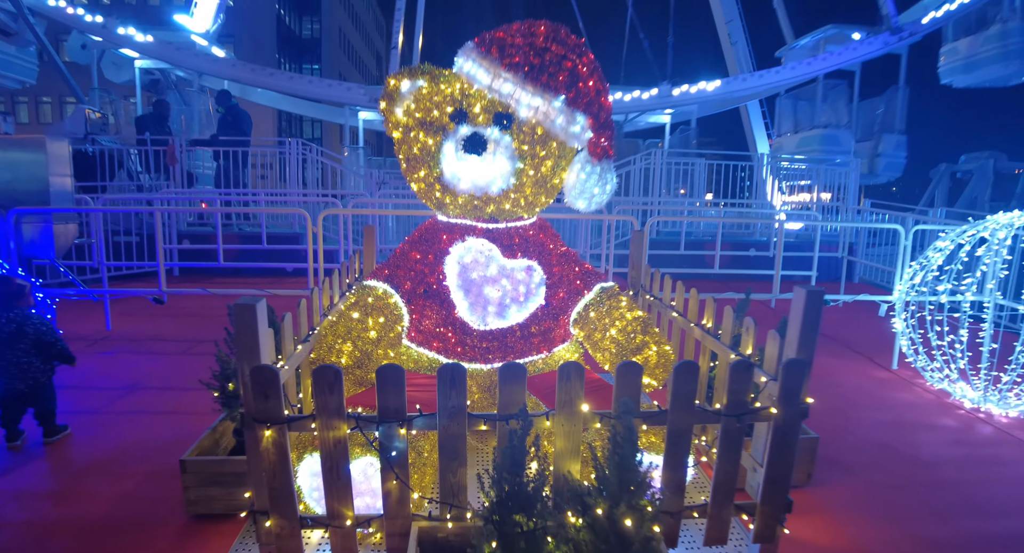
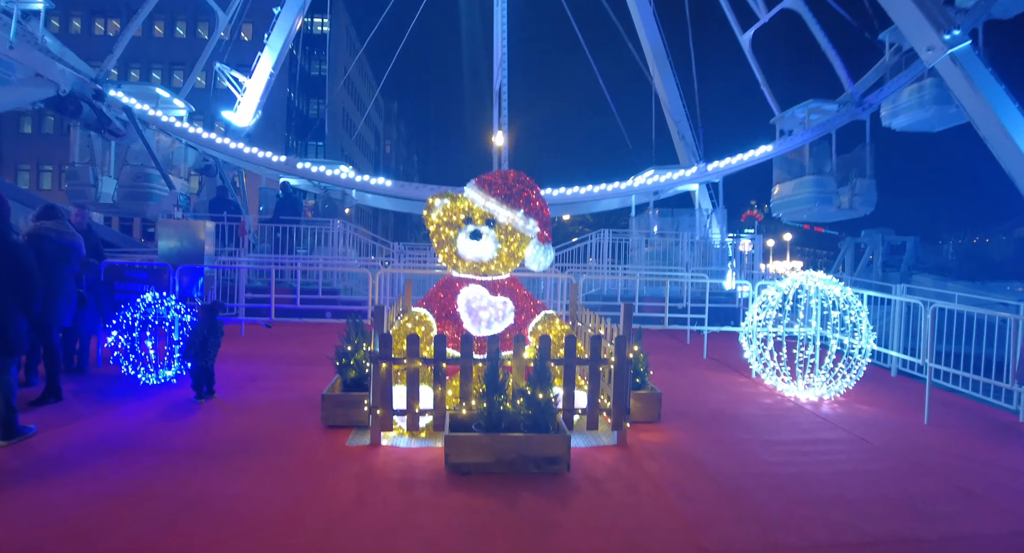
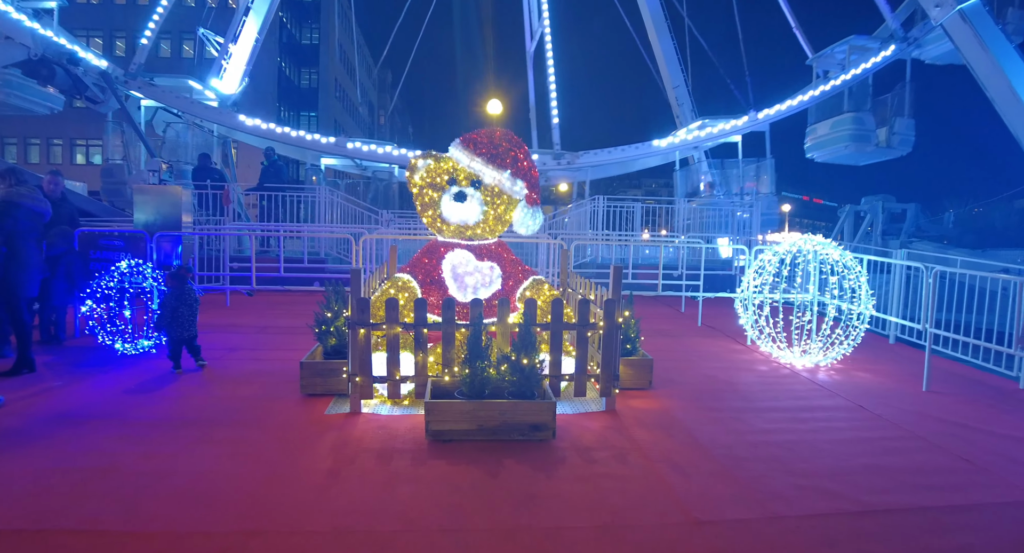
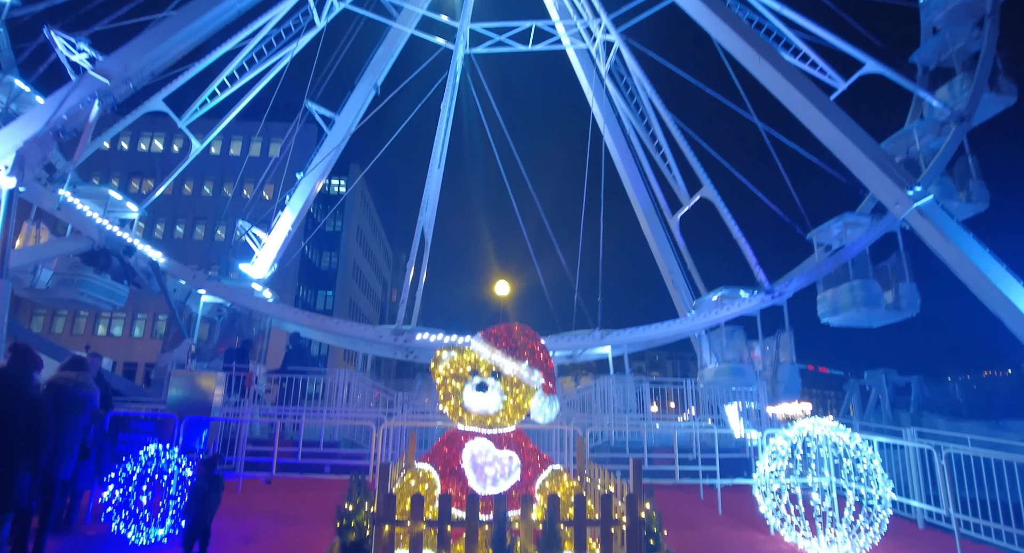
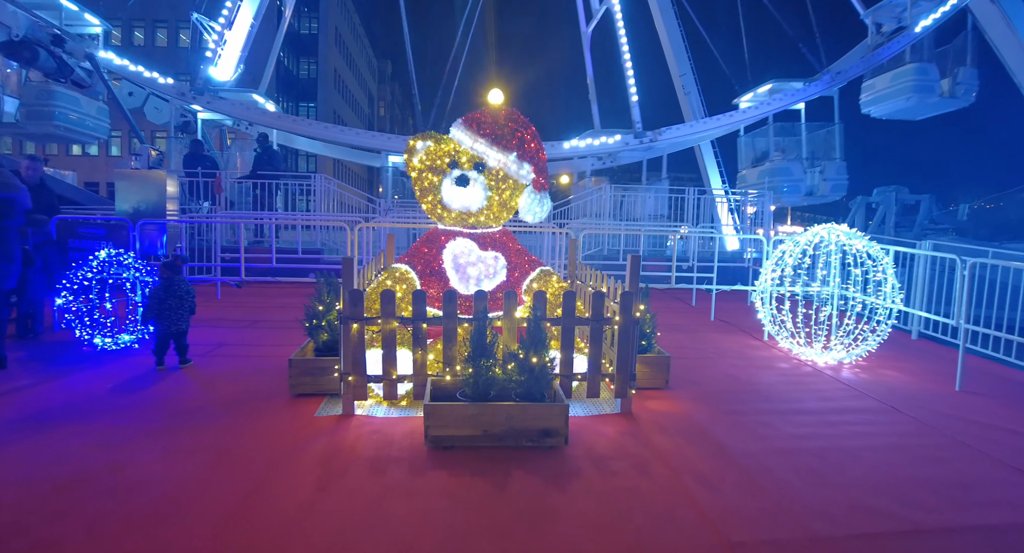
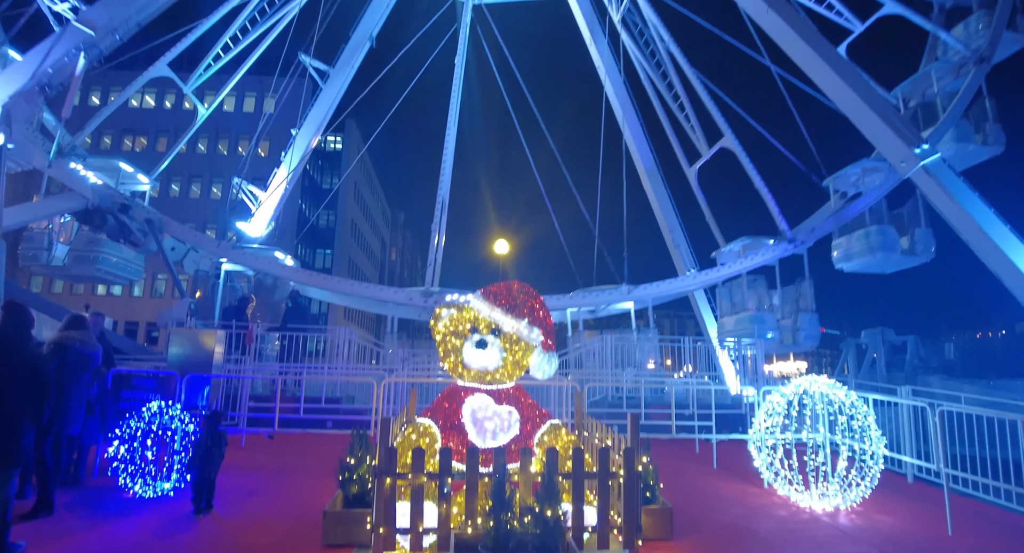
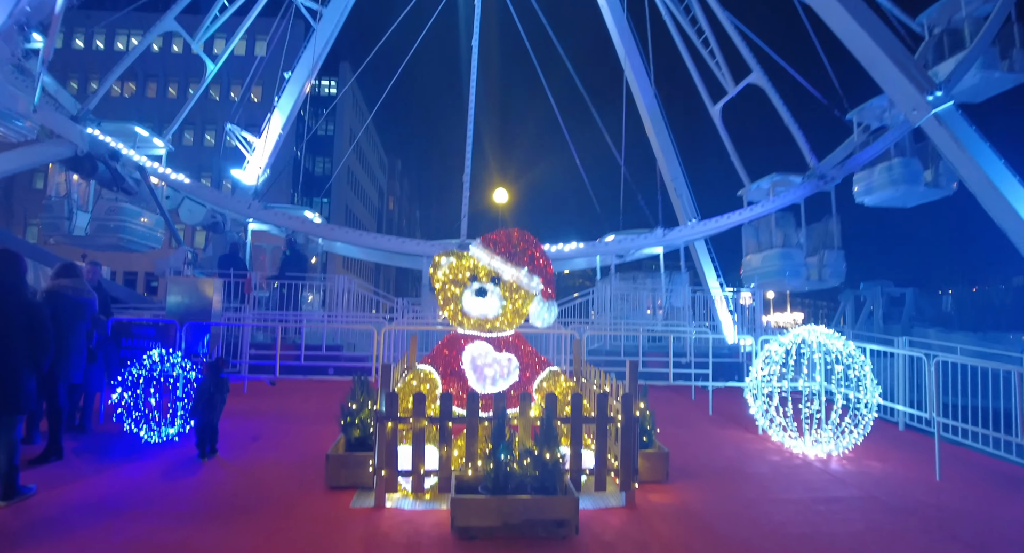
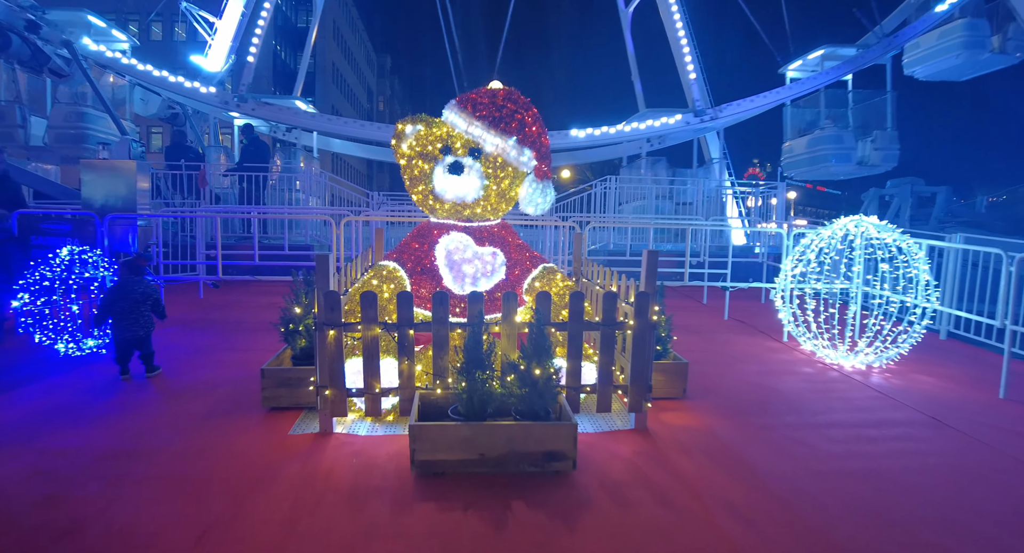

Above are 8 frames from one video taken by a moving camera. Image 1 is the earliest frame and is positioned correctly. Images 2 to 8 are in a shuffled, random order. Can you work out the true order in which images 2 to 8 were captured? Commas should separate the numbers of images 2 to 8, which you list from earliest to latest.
8, 5, 3, 2, 7, 6, 4
